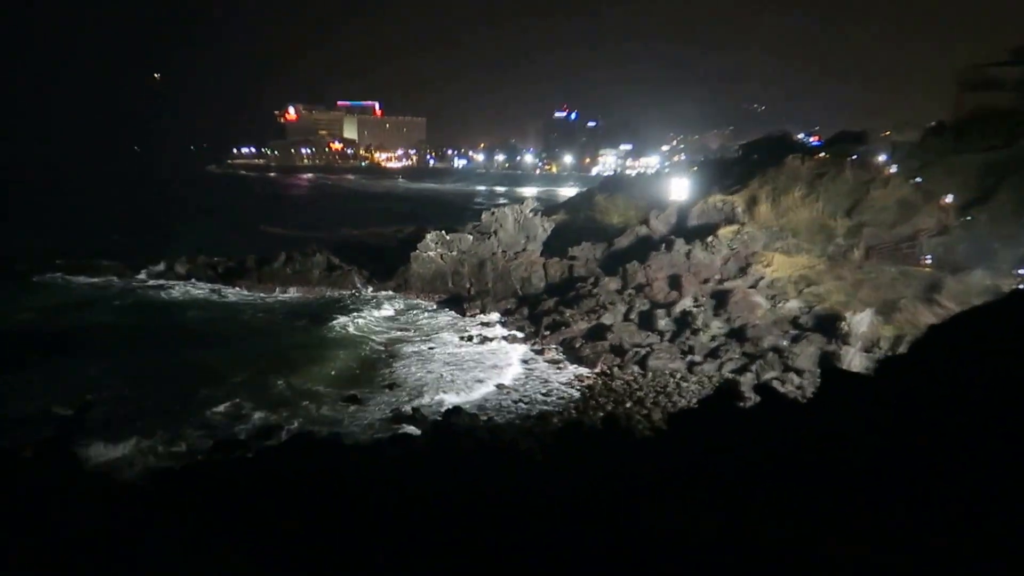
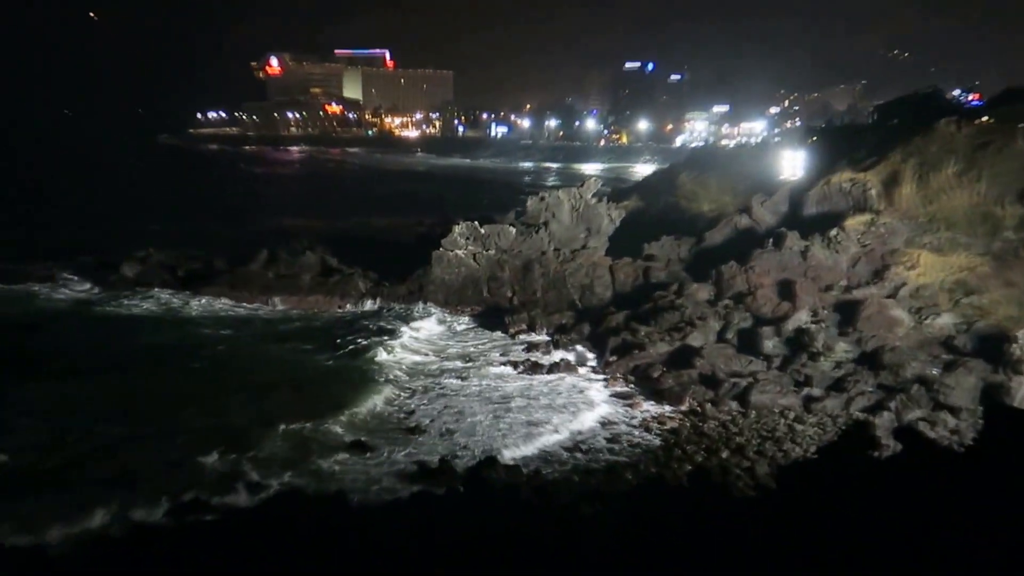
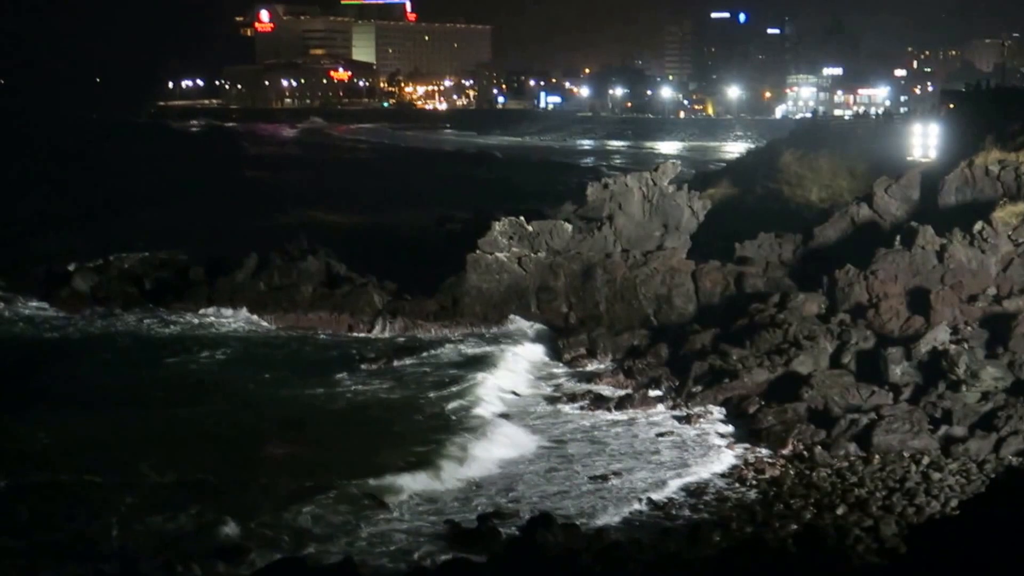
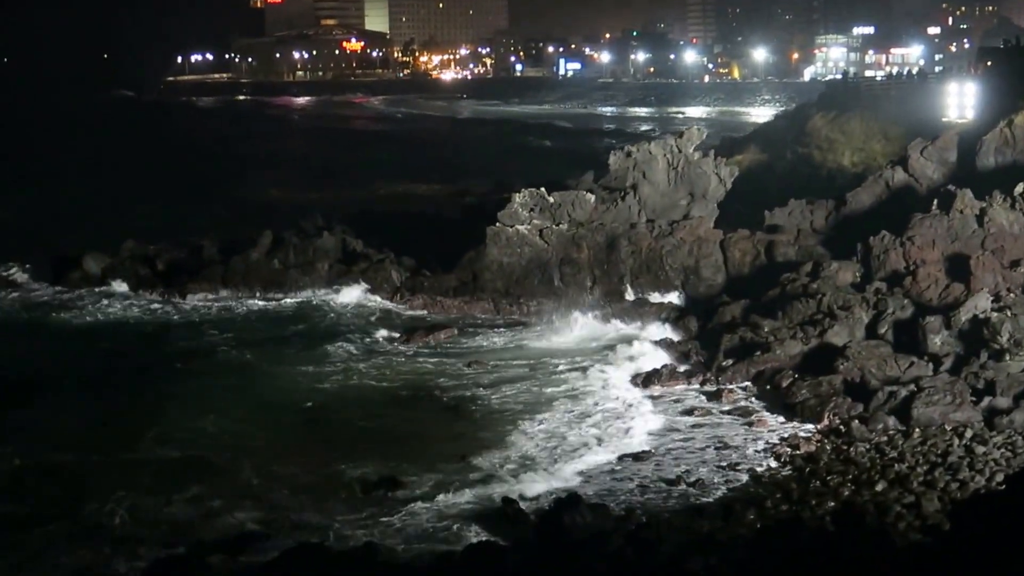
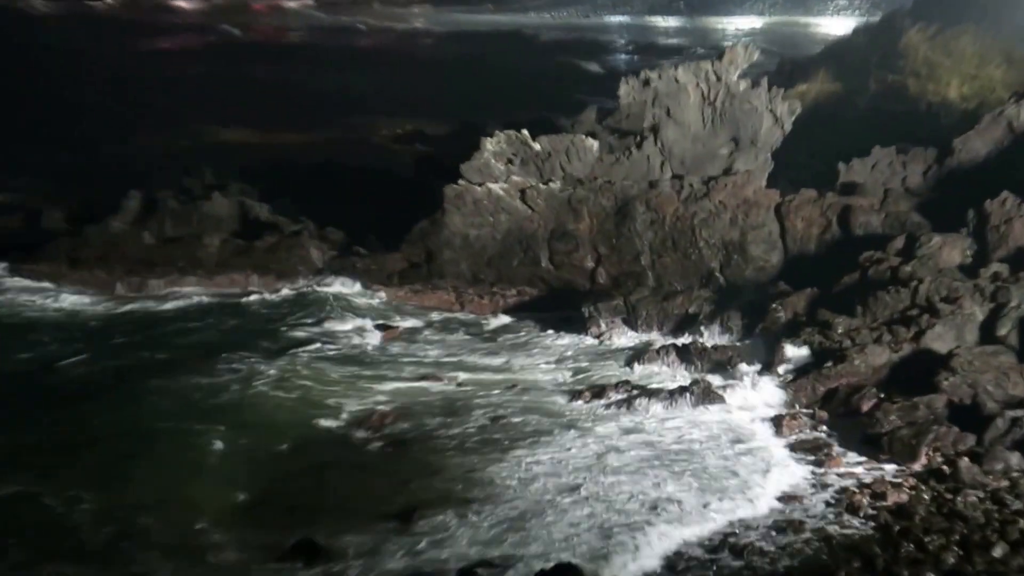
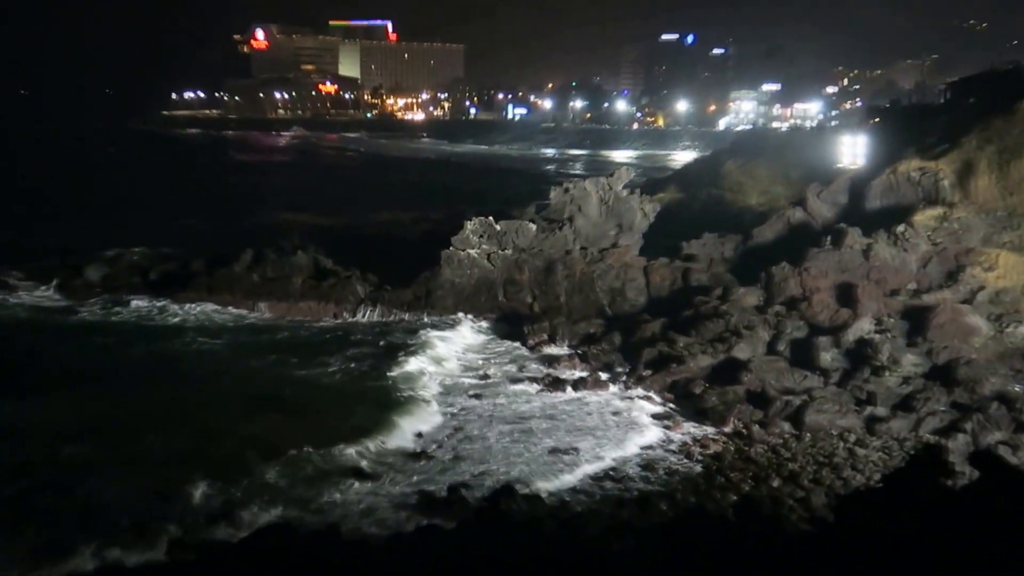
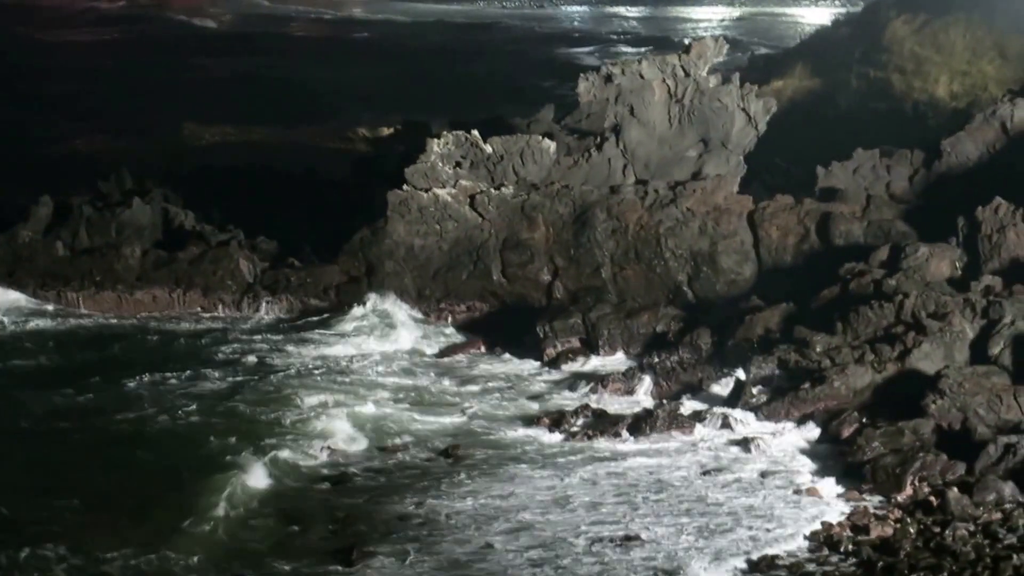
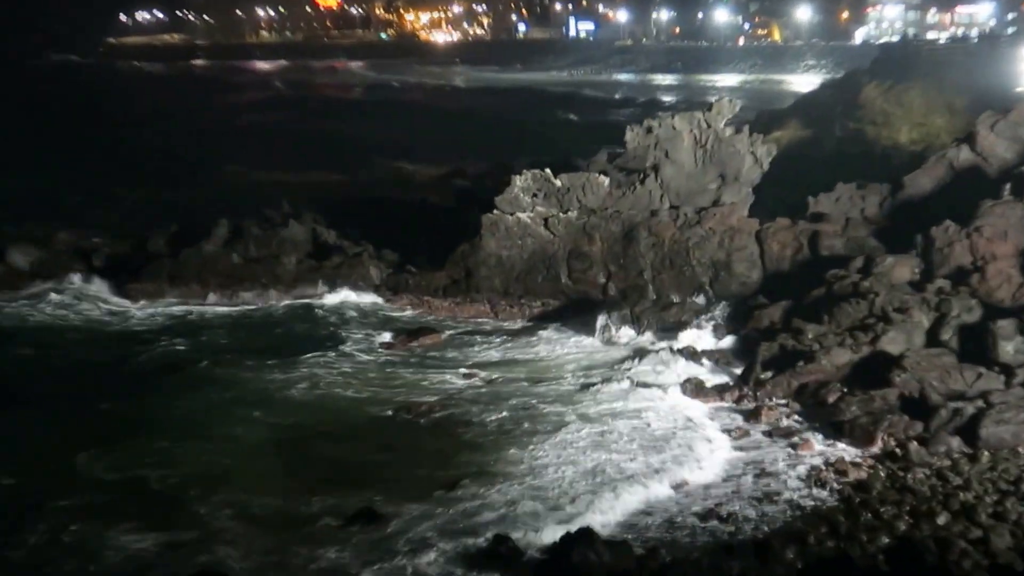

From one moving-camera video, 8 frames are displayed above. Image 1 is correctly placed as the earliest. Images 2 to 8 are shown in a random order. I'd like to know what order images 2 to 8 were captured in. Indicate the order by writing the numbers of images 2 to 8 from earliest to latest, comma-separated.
2, 6, 3, 4, 8, 5, 7
